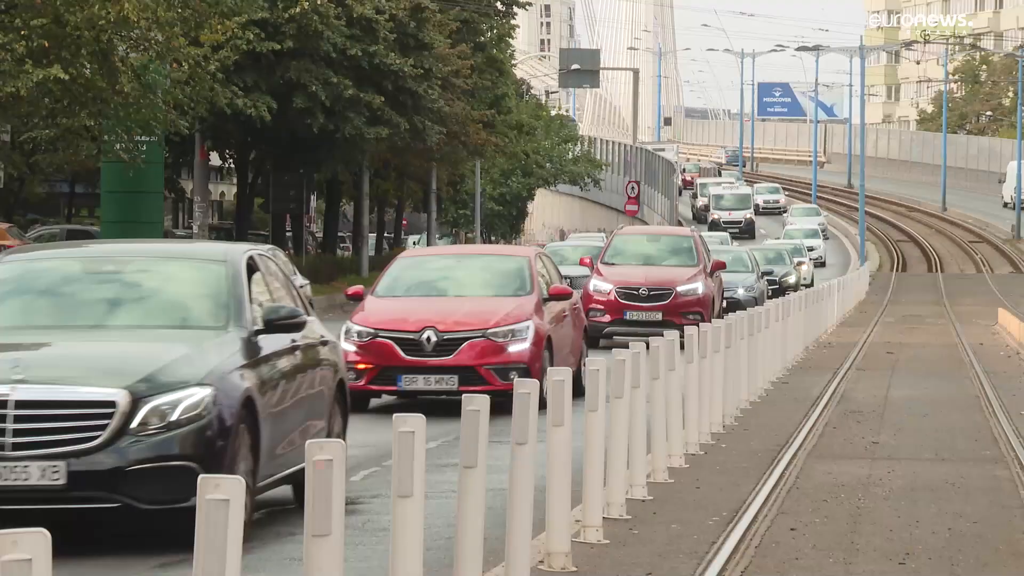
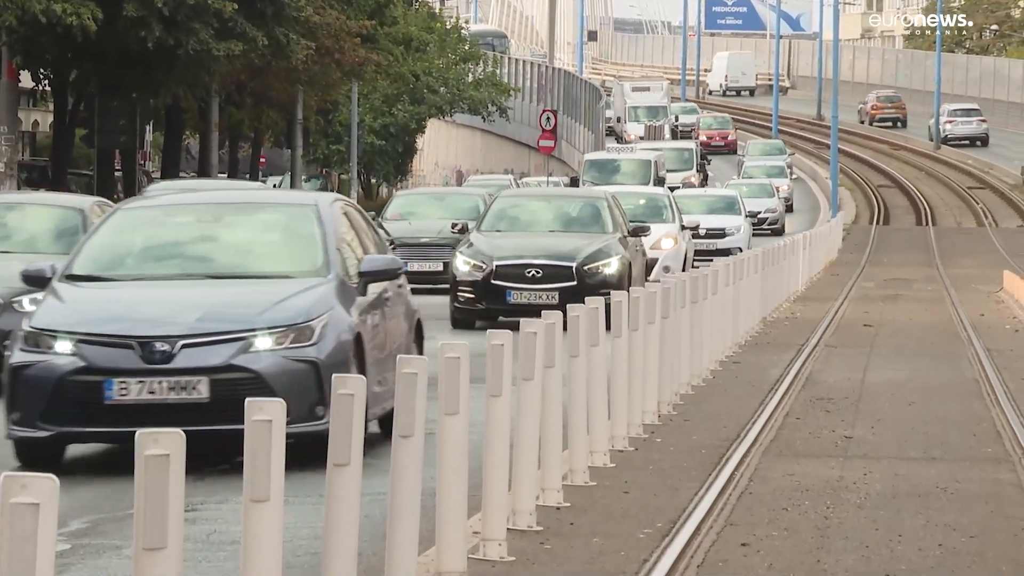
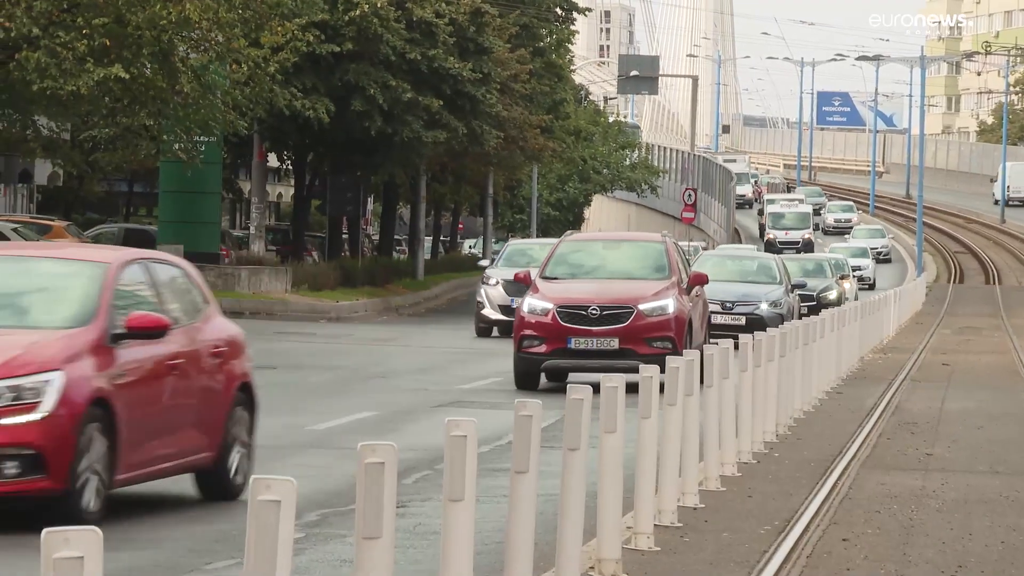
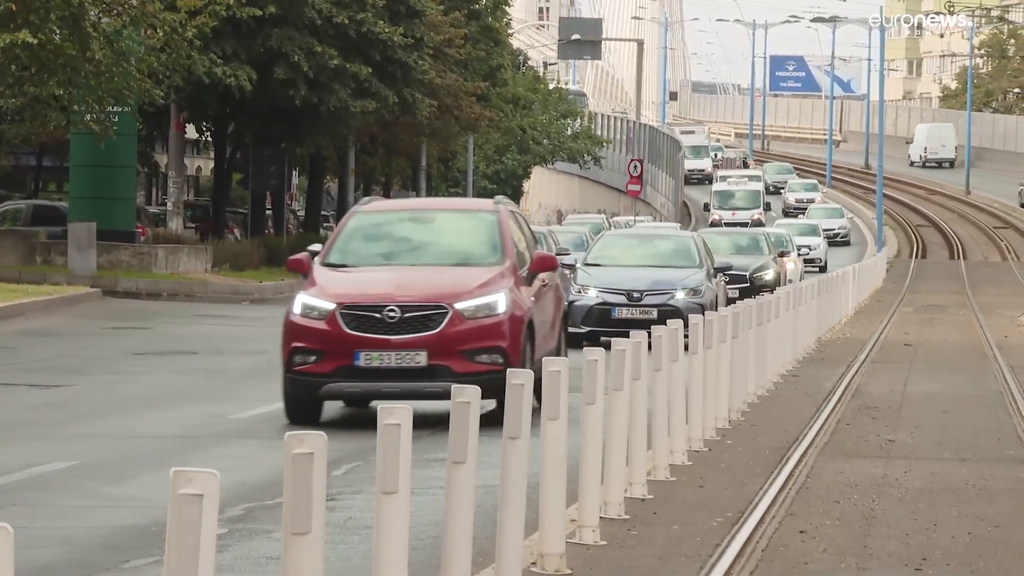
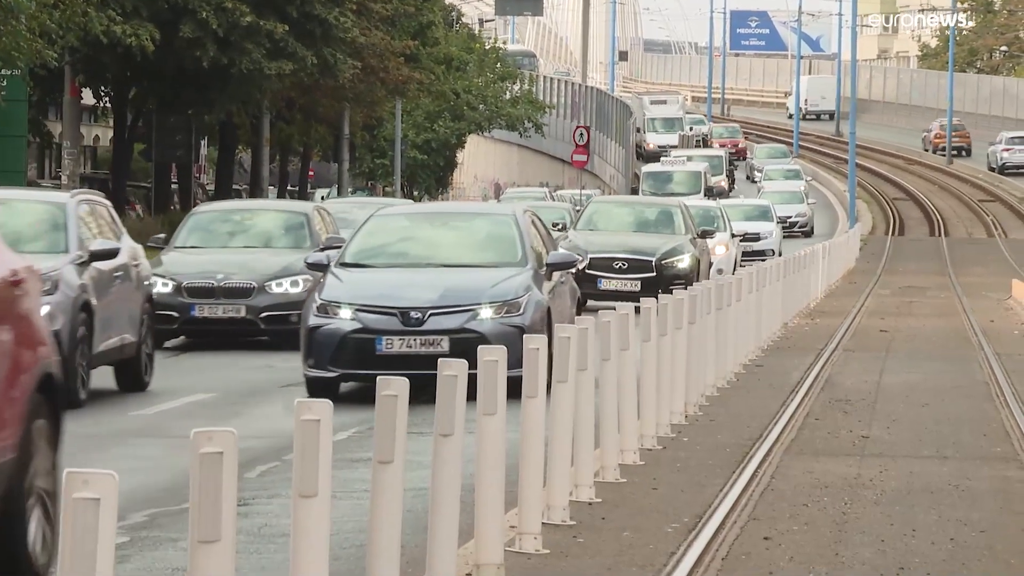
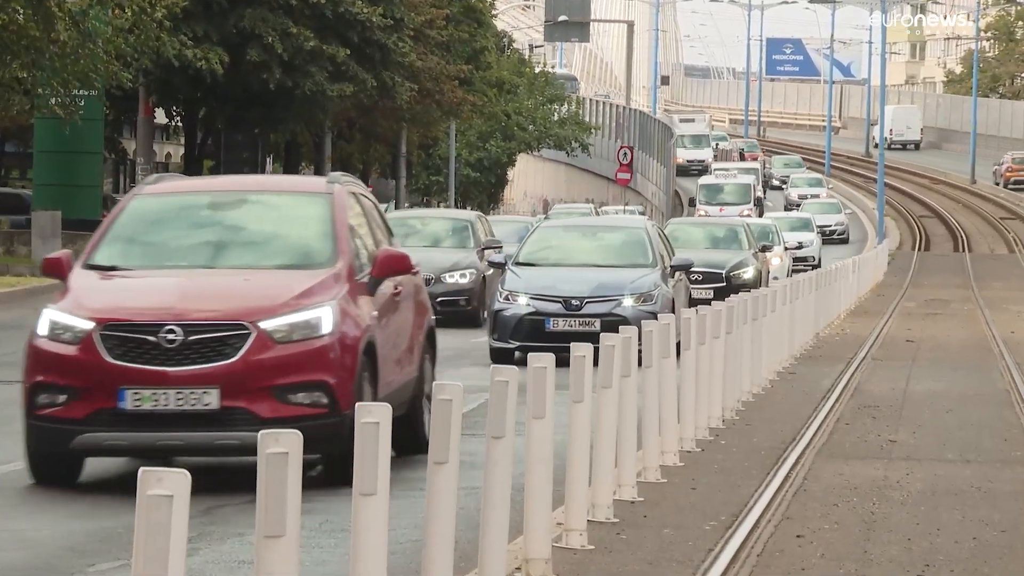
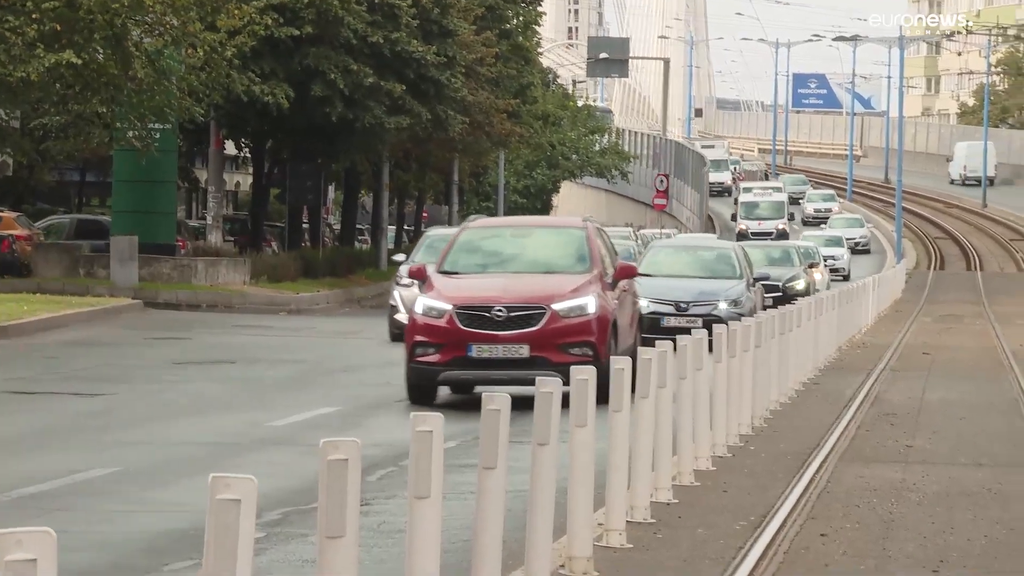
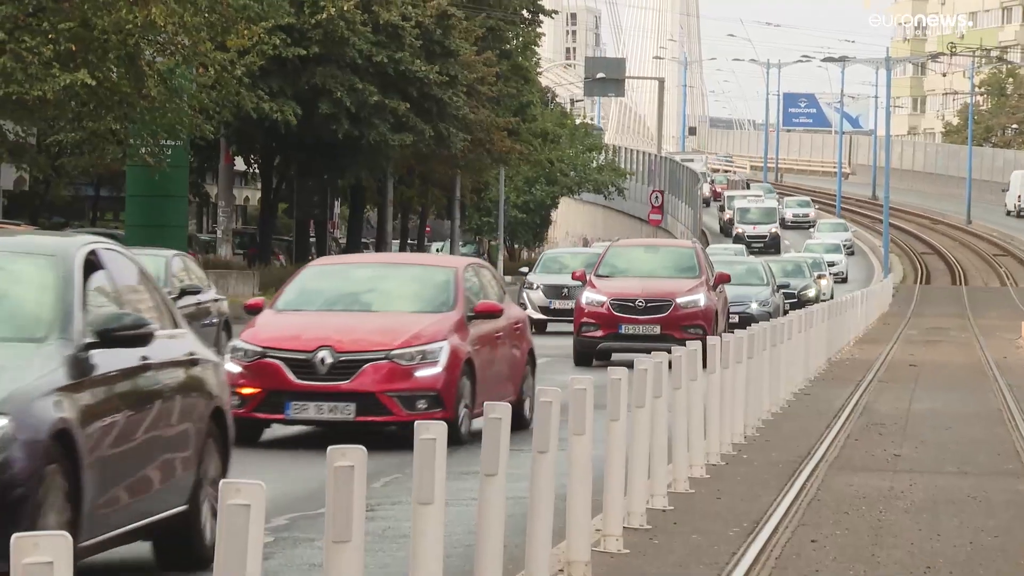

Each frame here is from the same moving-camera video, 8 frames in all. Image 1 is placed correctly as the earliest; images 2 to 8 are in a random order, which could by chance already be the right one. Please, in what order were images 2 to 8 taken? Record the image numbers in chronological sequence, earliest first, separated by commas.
8, 3, 7, 4, 6, 5, 2
